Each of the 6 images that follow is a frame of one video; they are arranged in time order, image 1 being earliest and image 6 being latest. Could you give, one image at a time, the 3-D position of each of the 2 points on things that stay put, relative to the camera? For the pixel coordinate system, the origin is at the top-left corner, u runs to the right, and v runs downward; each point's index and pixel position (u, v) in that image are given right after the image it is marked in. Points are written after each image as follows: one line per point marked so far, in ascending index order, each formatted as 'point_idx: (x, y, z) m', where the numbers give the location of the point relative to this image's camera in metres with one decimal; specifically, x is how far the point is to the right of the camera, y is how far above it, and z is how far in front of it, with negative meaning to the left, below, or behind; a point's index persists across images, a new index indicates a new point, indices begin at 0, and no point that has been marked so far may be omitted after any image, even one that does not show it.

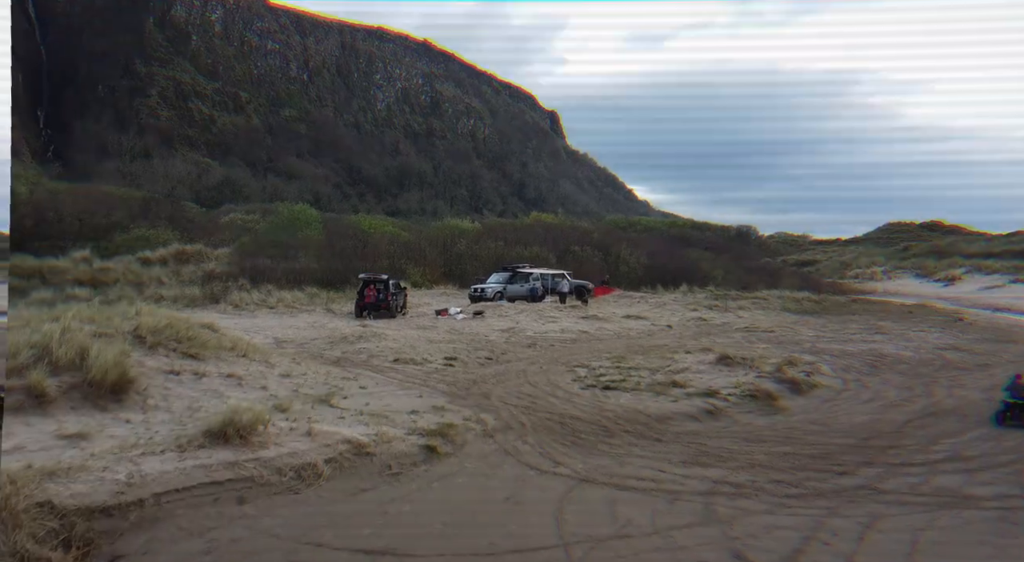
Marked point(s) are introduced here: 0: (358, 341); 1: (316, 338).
0: (-4.2, -1.7, +18.1) m
1: (-5.5, -1.7, +18.8) m
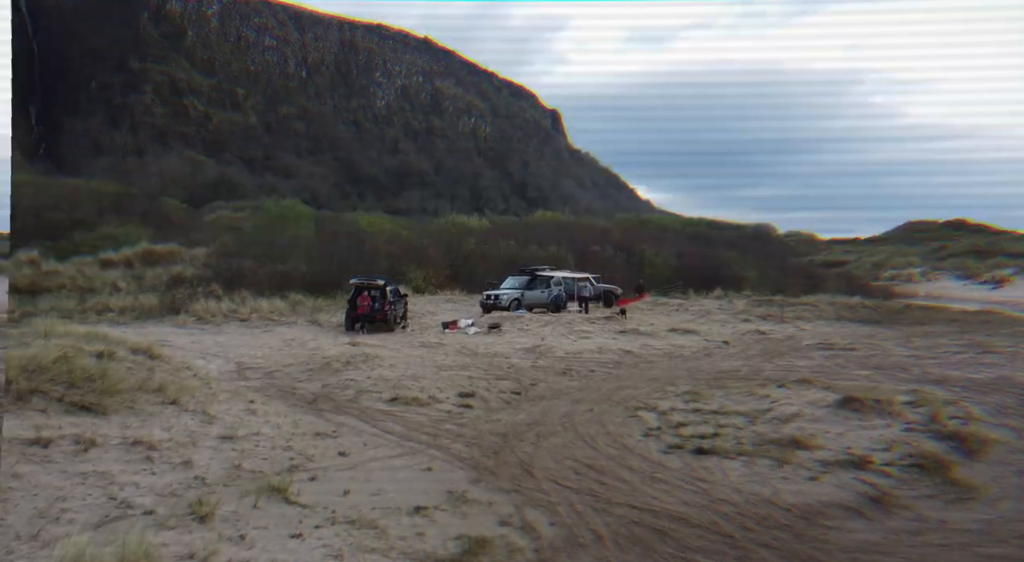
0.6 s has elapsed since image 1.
0: (-3.5, -1.9, +13.9) m
1: (-4.8, -1.9, +14.6) m
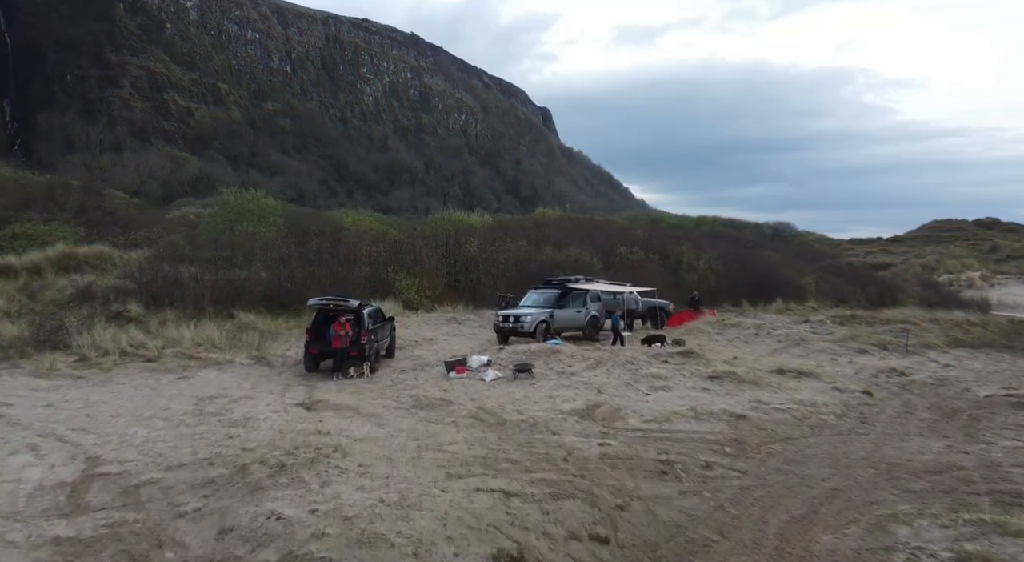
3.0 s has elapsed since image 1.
0: (-2.7, -2.3, +7.4) m
1: (-4.0, -2.3, +8.1) m
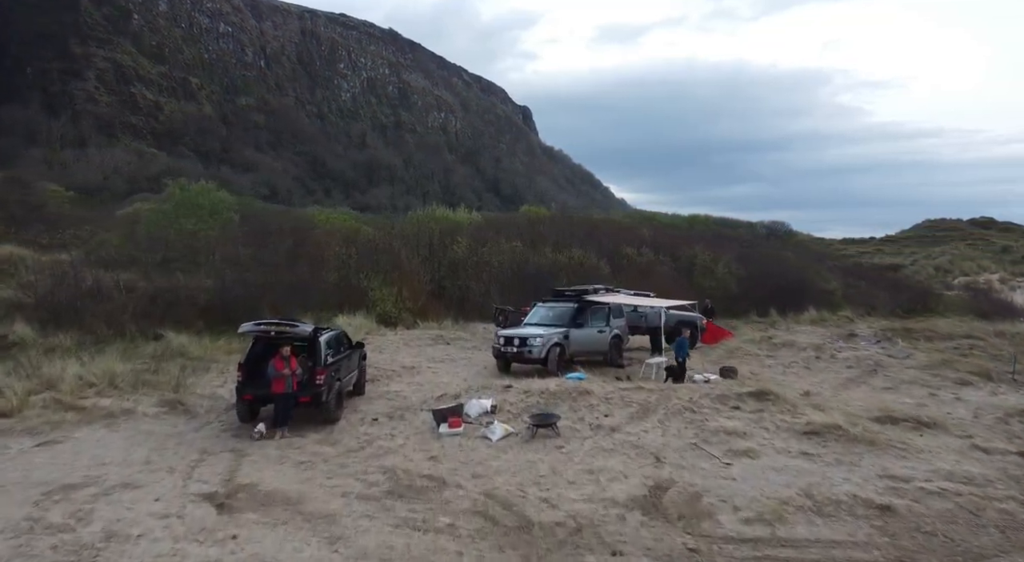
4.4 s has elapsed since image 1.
0: (-2.2, -2.6, +3.3) m
1: (-3.6, -2.5, +4.0) m
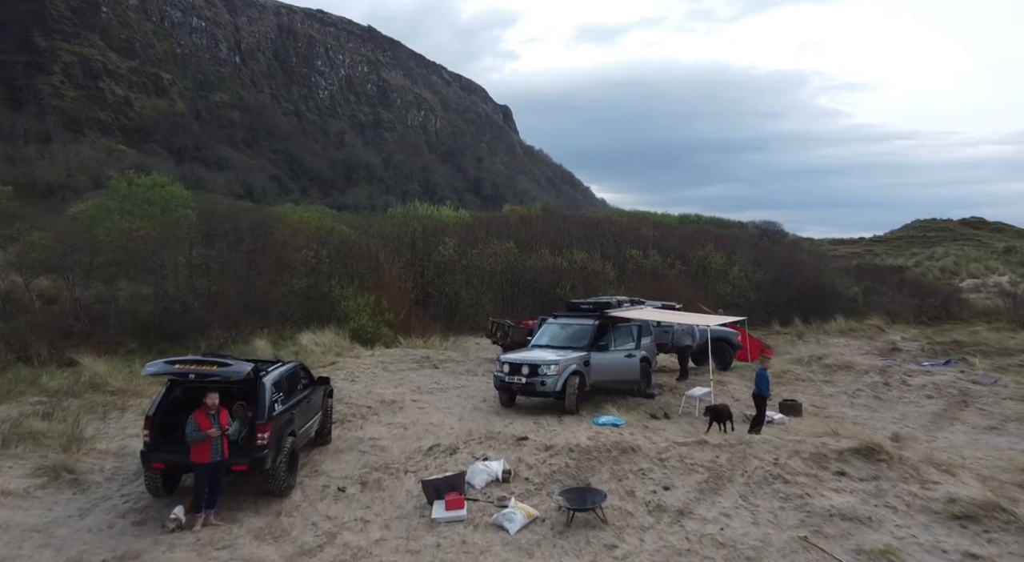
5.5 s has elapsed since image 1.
0: (-1.8, -2.8, +0.3) m
1: (-3.2, -2.7, +0.9) m
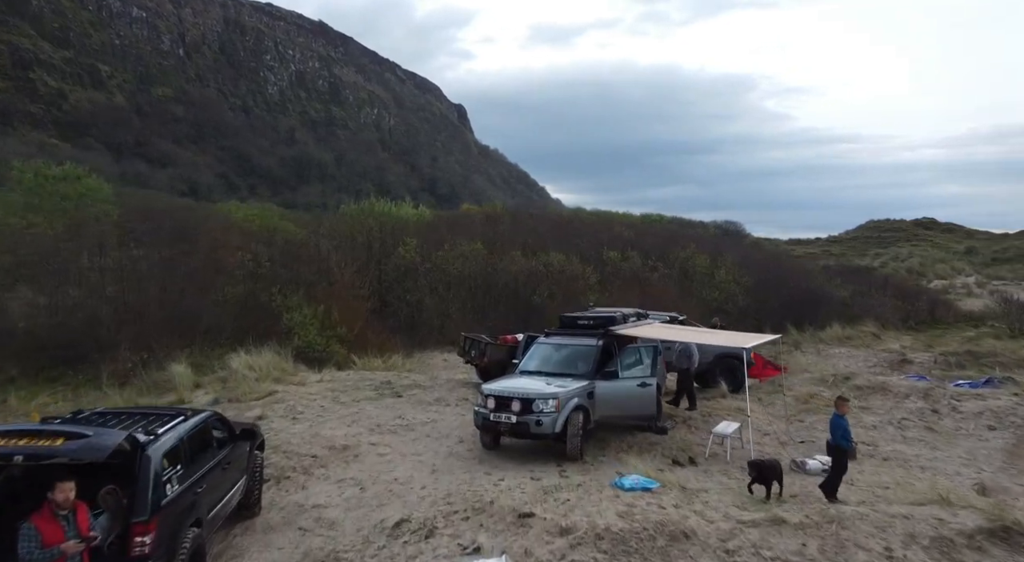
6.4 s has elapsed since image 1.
0: (-1.2, -2.9, -2.2) m
1: (-2.6, -2.9, -1.7) m
